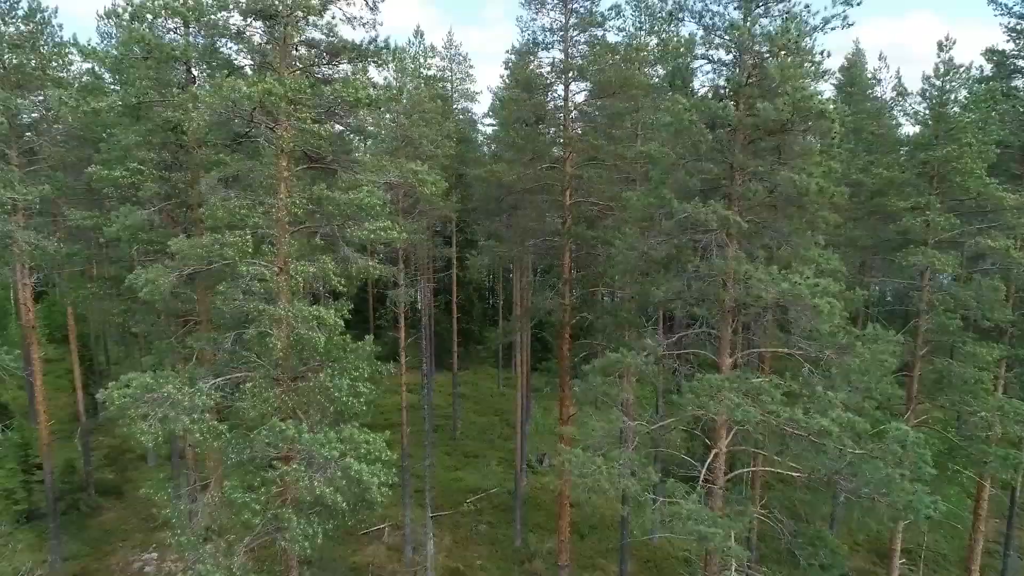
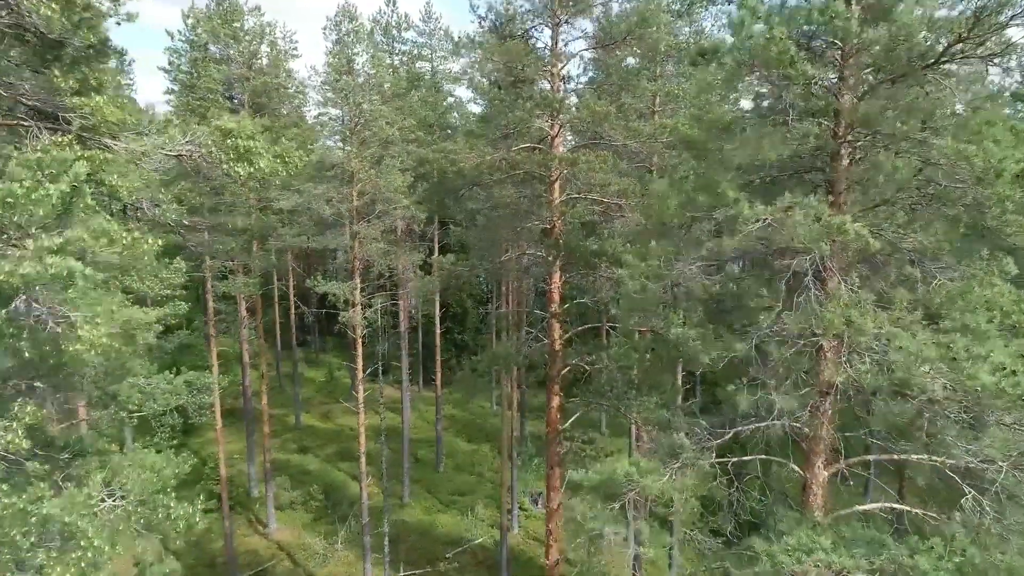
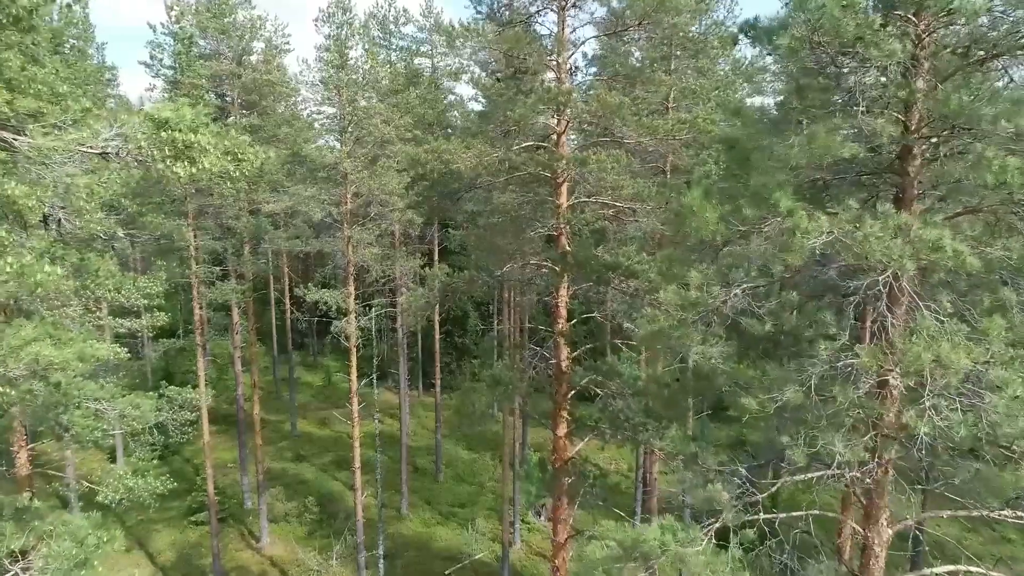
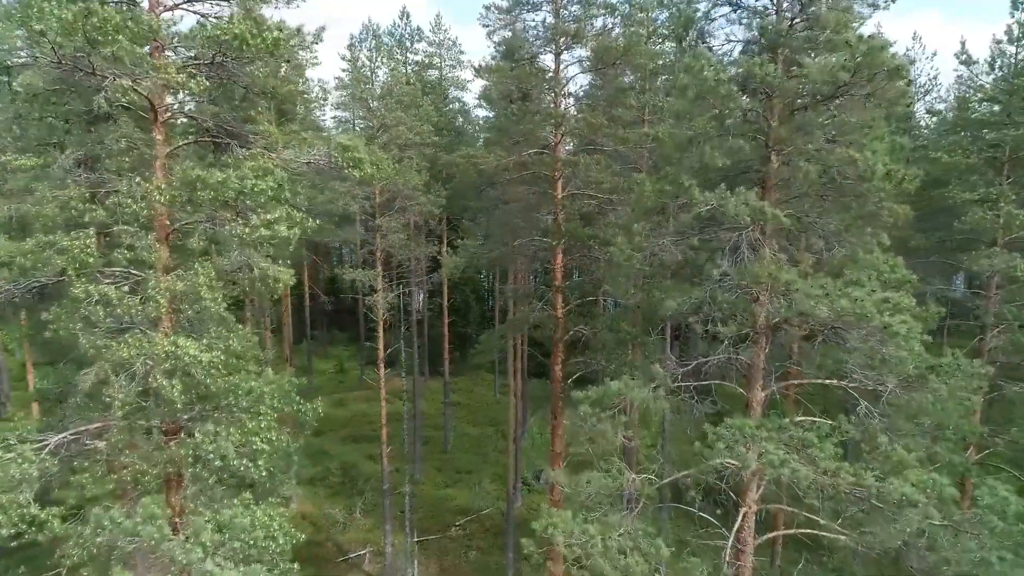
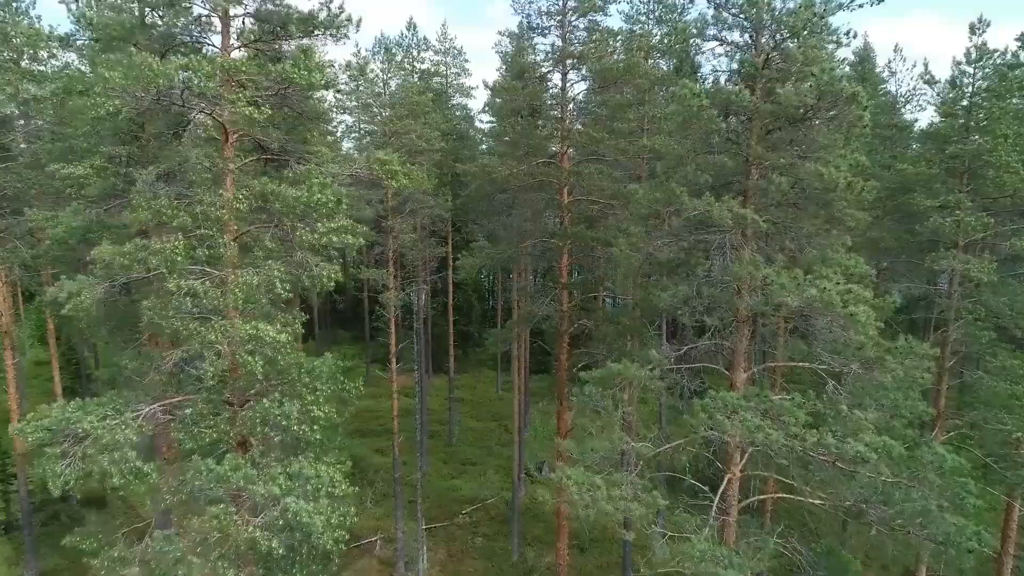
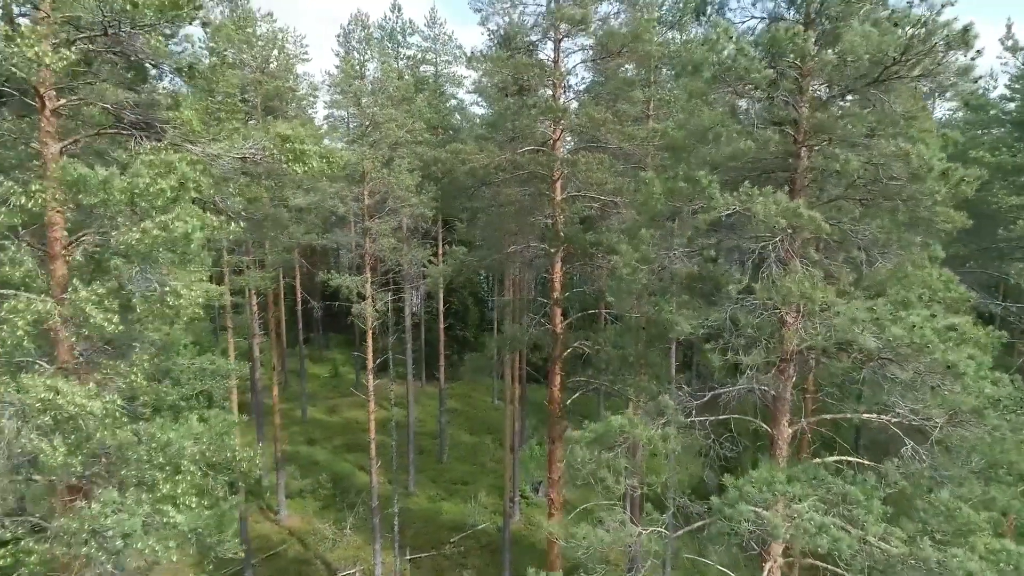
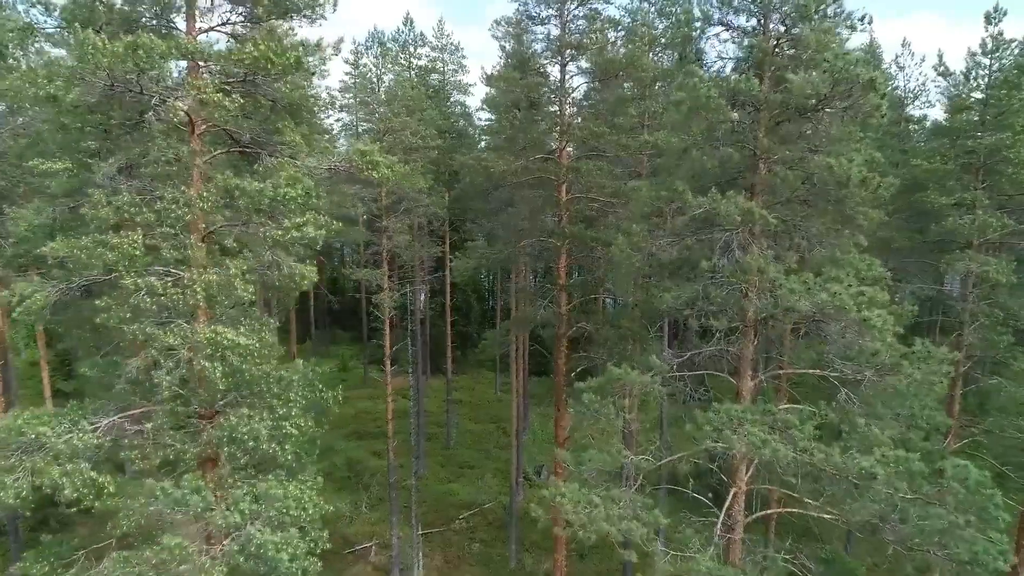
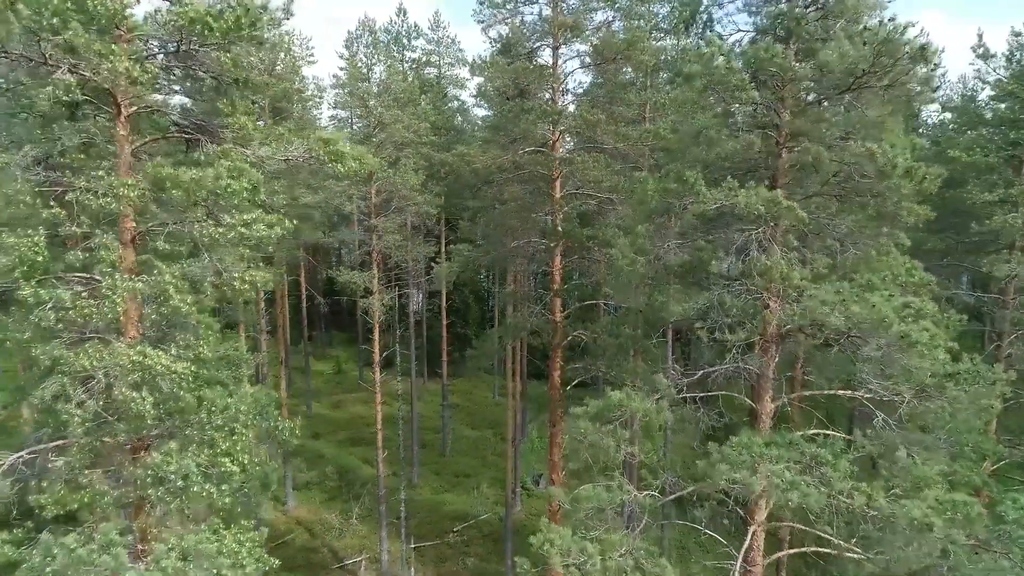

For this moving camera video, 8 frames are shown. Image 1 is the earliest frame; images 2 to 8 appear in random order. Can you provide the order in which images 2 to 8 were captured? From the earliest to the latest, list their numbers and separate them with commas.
5, 7, 4, 8, 6, 2, 3
